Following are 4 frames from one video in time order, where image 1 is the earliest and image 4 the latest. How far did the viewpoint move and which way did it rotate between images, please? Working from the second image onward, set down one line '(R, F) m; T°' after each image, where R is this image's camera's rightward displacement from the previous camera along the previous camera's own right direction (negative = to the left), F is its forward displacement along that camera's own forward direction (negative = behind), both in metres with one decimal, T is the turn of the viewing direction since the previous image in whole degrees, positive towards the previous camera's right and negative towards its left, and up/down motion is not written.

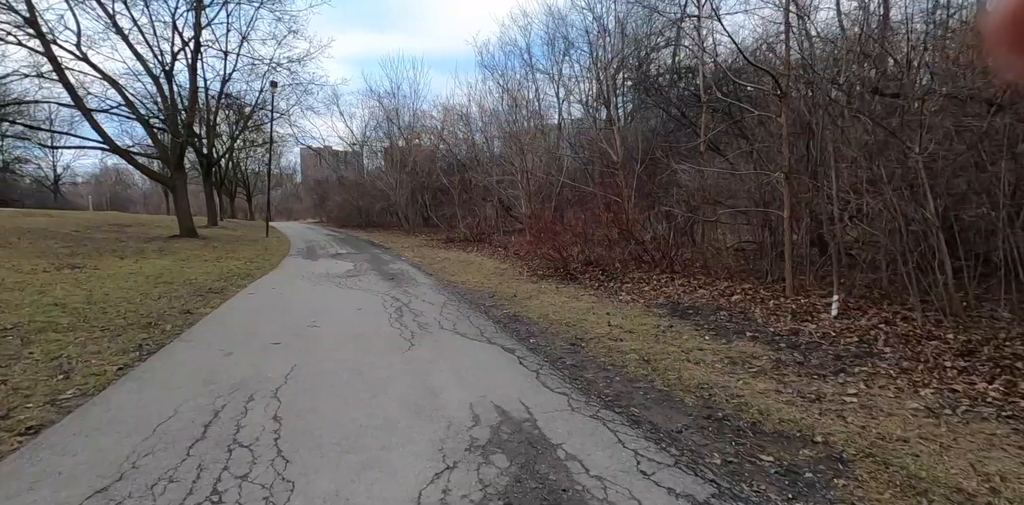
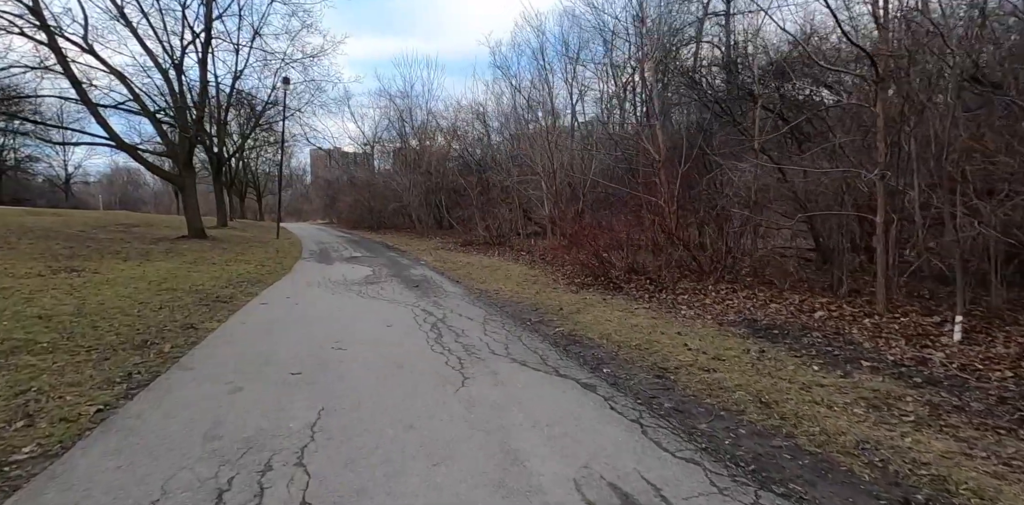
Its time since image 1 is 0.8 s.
(-0.6, +1.0) m; -1°
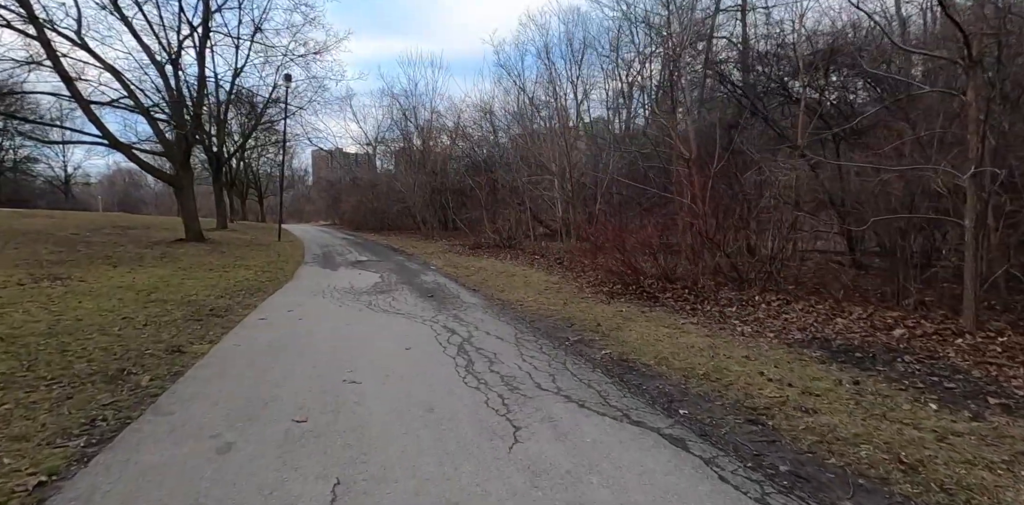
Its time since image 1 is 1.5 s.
(-0.4, +0.8) m; 0°
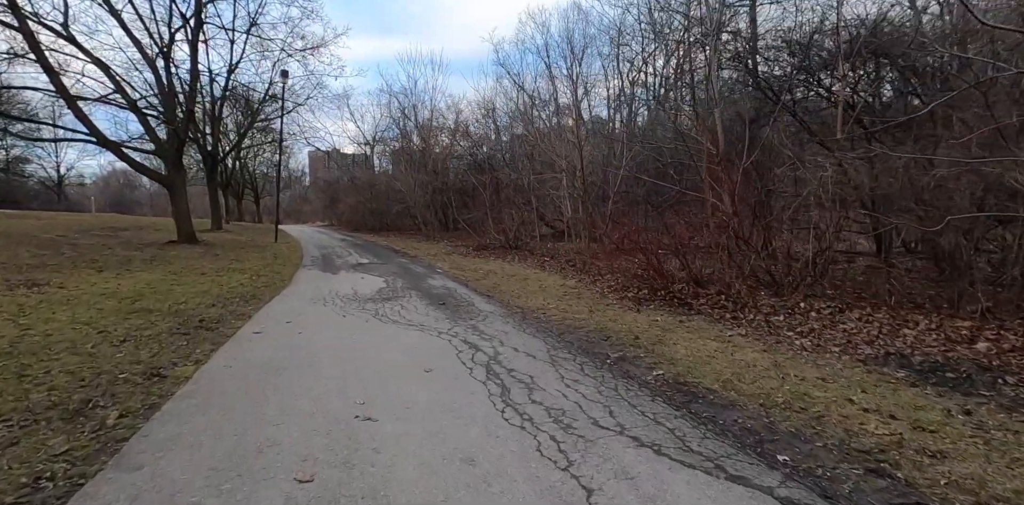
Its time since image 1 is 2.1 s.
(-0.3, +0.7) m; 0°
